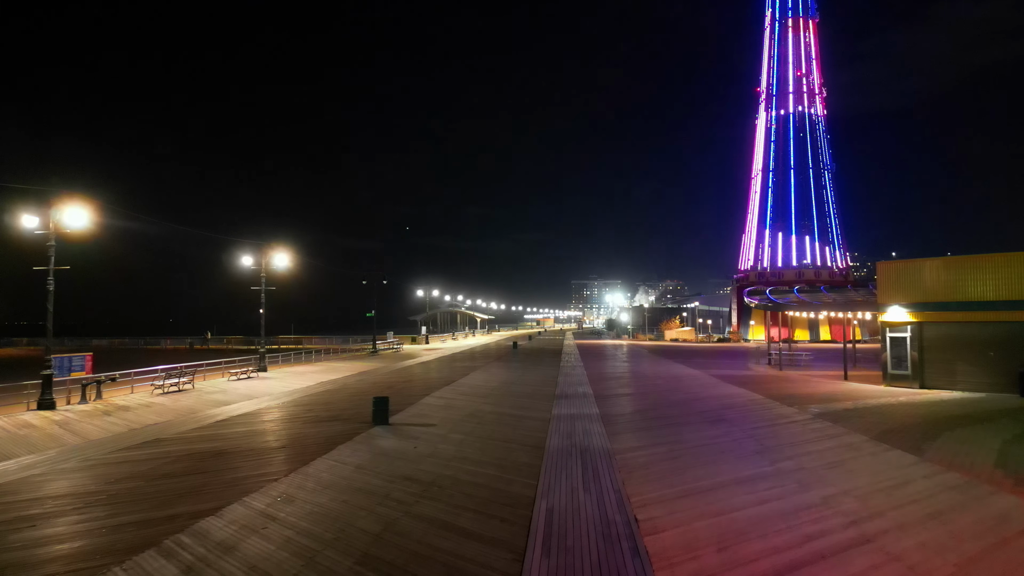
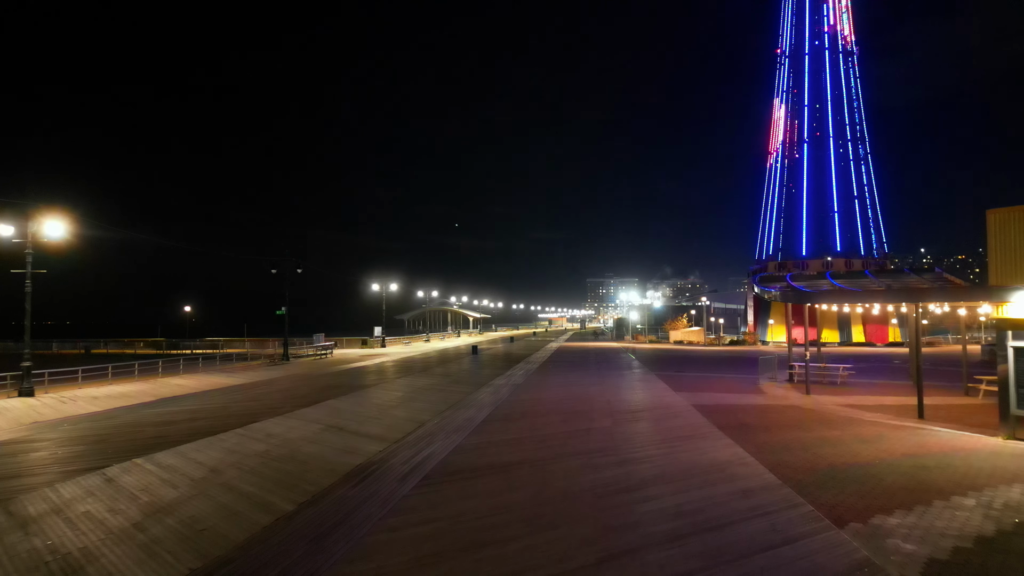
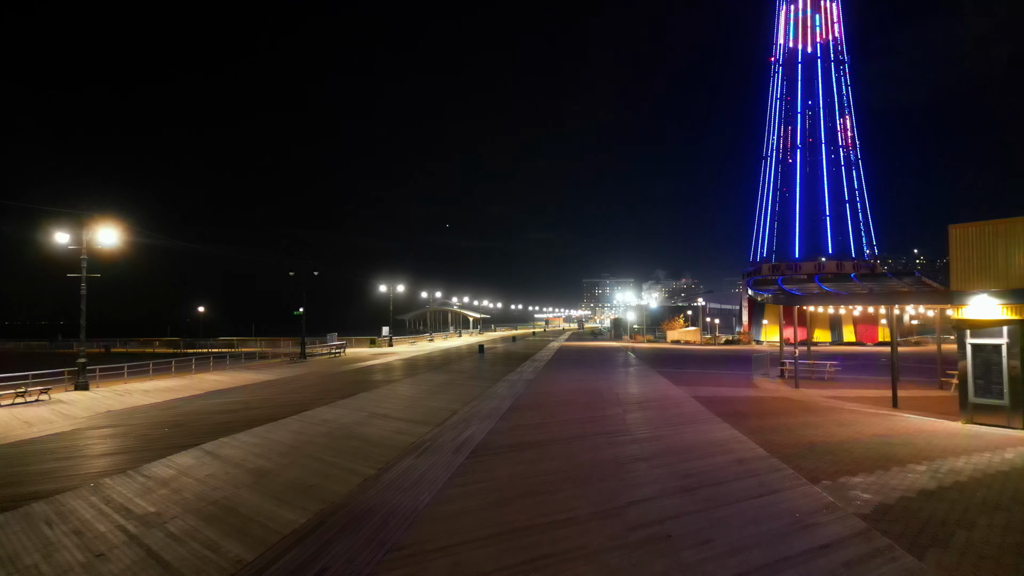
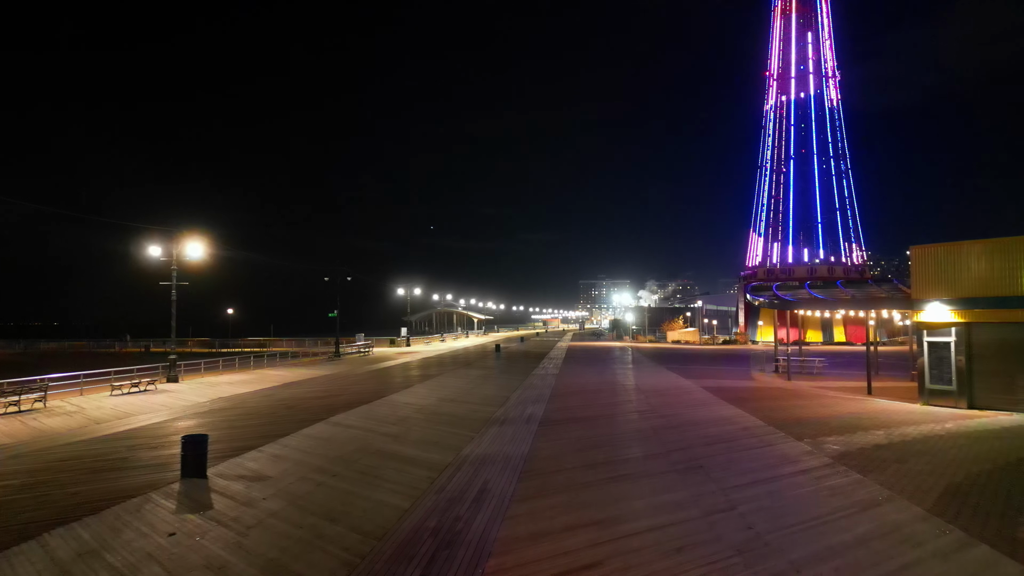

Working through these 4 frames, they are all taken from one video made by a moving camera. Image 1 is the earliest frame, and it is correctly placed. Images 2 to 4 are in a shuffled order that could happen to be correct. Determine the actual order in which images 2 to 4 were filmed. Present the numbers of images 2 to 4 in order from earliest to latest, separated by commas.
4, 3, 2
